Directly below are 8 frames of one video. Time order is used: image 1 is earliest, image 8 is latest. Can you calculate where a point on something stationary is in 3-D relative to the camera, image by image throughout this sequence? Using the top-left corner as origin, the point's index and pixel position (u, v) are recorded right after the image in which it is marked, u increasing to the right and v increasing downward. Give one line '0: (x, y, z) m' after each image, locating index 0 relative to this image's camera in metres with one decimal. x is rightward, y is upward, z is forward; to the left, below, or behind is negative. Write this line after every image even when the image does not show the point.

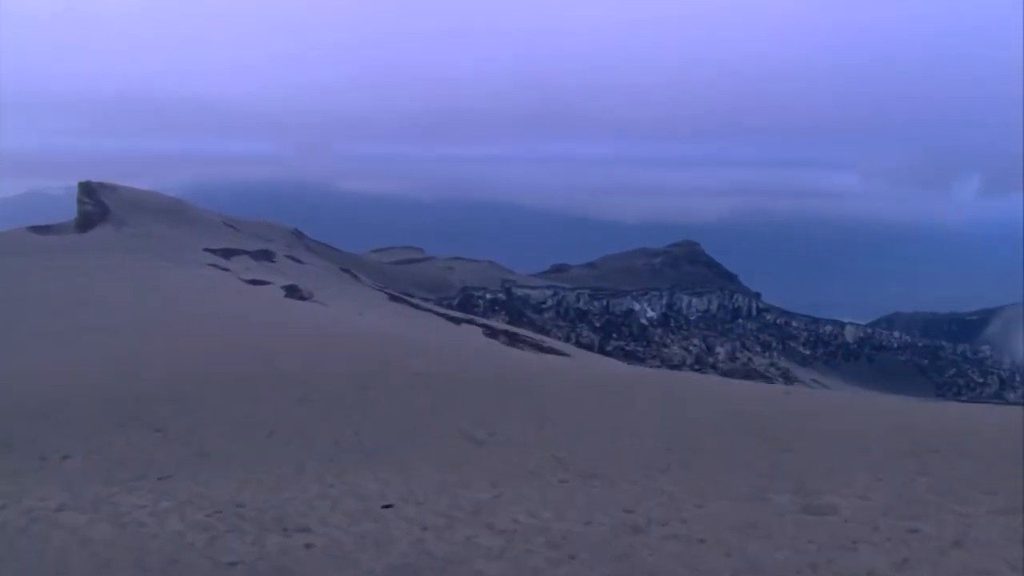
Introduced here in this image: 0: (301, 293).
0: (-2.4, -0.1, +18.0) m
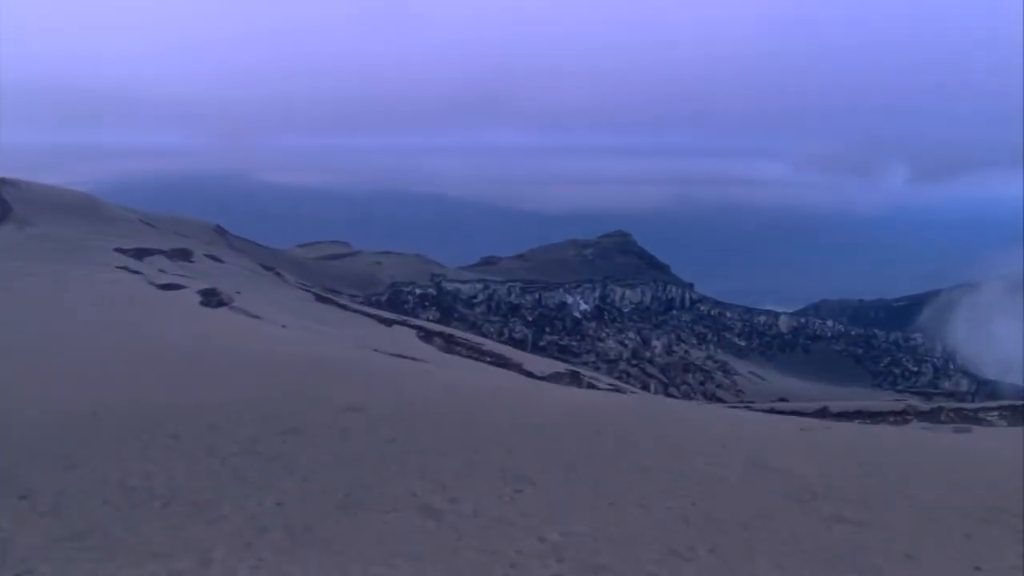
0: (-3.1, -0.1, +16.9) m
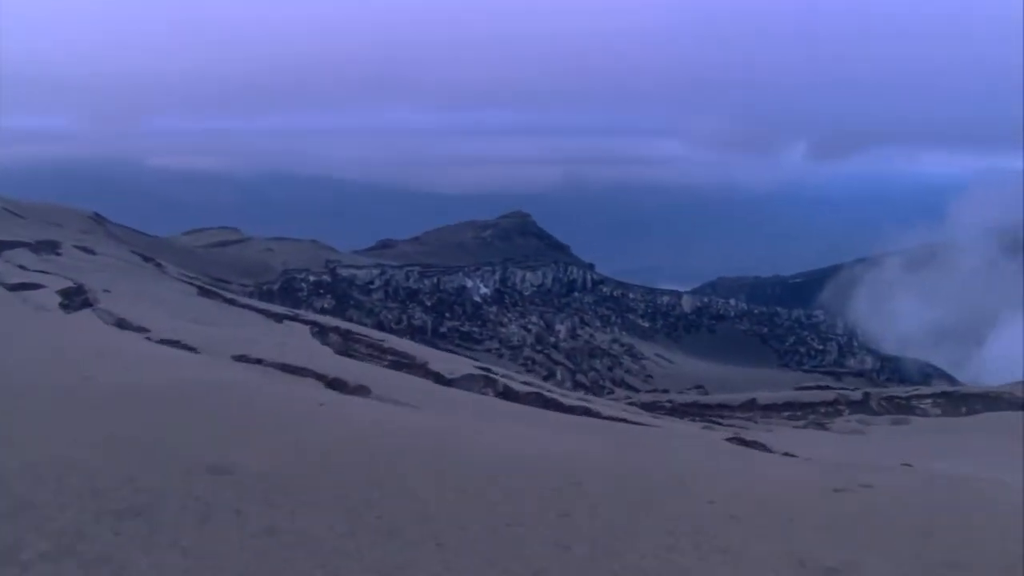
0: (-4.1, -0.1, +15.4) m
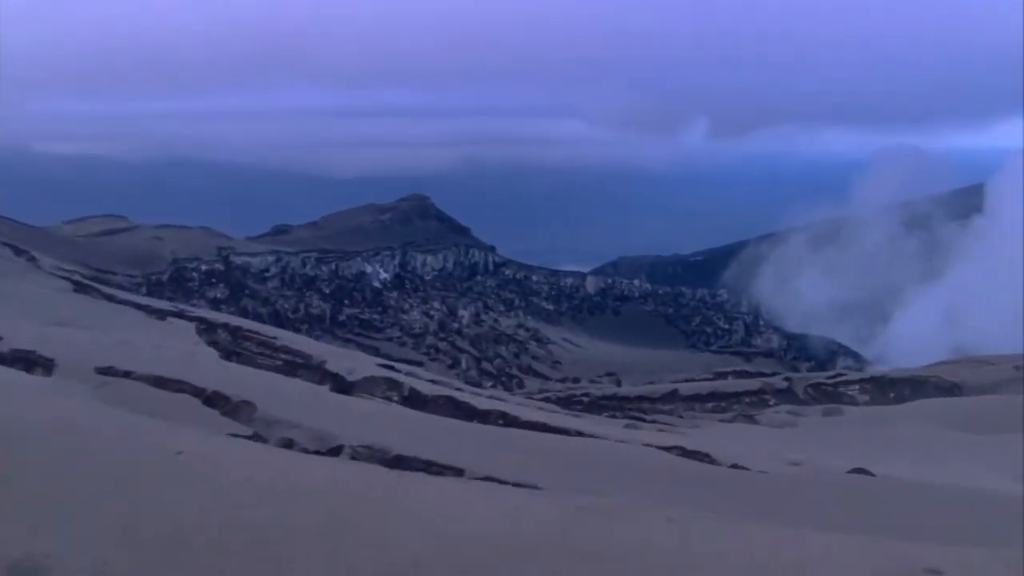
0: (-4.9, 0.0, +14.1) m
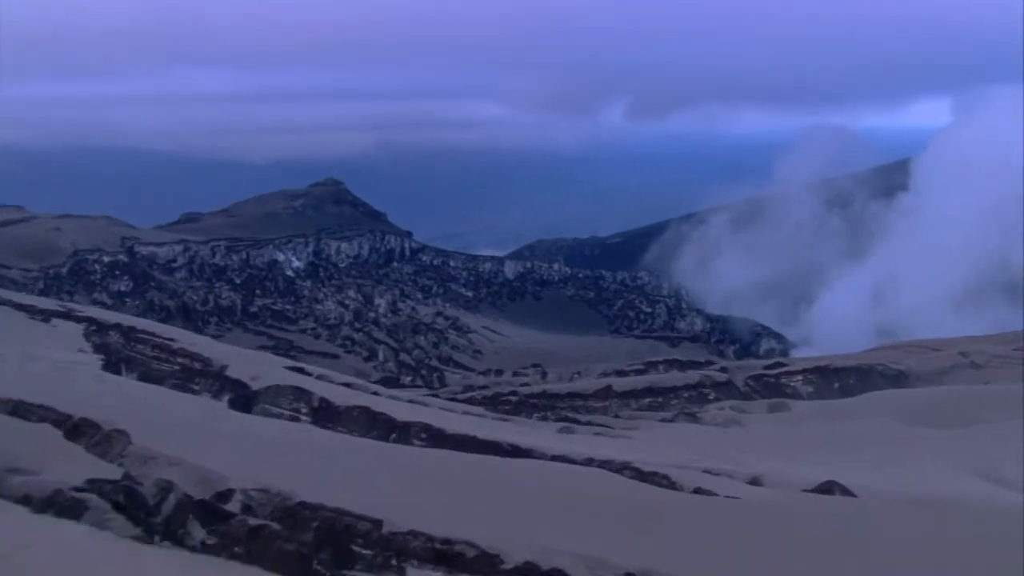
0: (-5.6, 0.0, +12.8) m
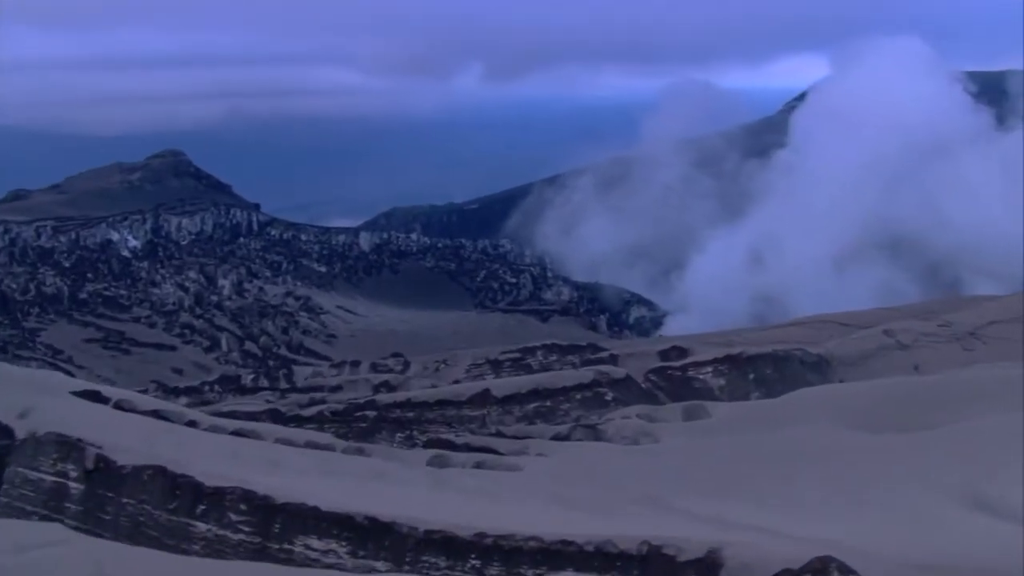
0: (-6.5, -0.1, +10.0) m
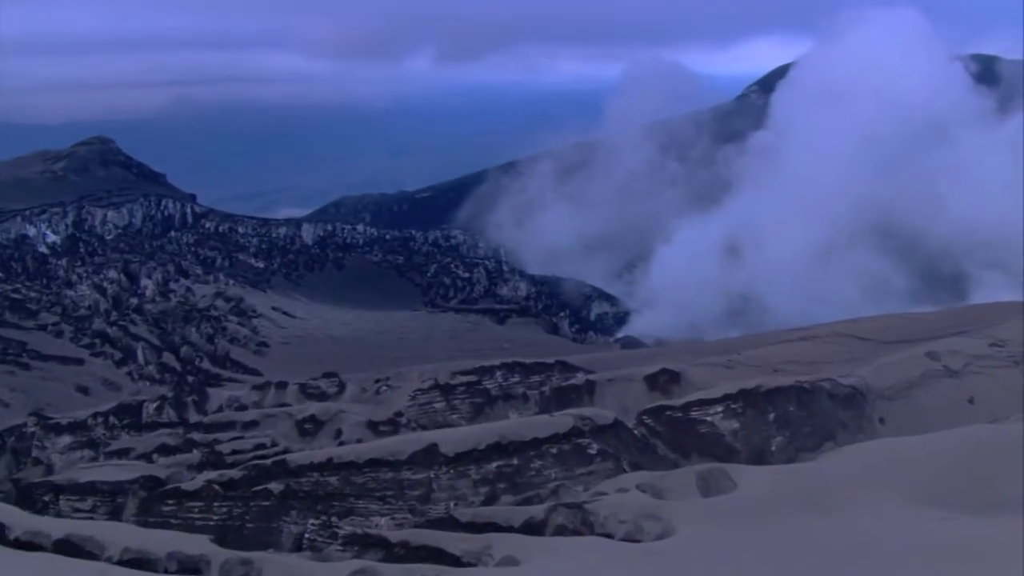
0: (-6.7, -0.3, +7.1) m
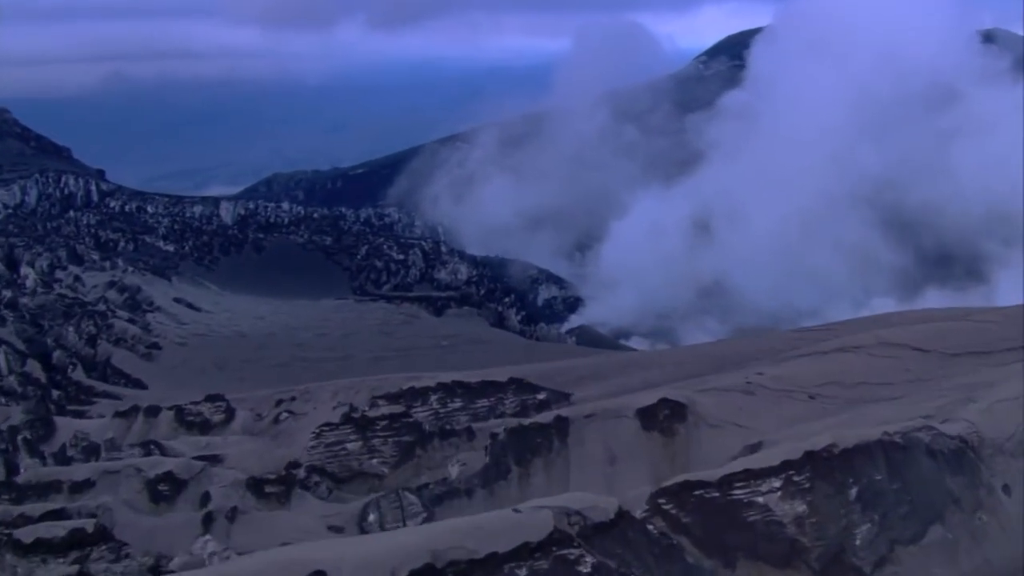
0: (-6.9, -0.5, +3.4) m
